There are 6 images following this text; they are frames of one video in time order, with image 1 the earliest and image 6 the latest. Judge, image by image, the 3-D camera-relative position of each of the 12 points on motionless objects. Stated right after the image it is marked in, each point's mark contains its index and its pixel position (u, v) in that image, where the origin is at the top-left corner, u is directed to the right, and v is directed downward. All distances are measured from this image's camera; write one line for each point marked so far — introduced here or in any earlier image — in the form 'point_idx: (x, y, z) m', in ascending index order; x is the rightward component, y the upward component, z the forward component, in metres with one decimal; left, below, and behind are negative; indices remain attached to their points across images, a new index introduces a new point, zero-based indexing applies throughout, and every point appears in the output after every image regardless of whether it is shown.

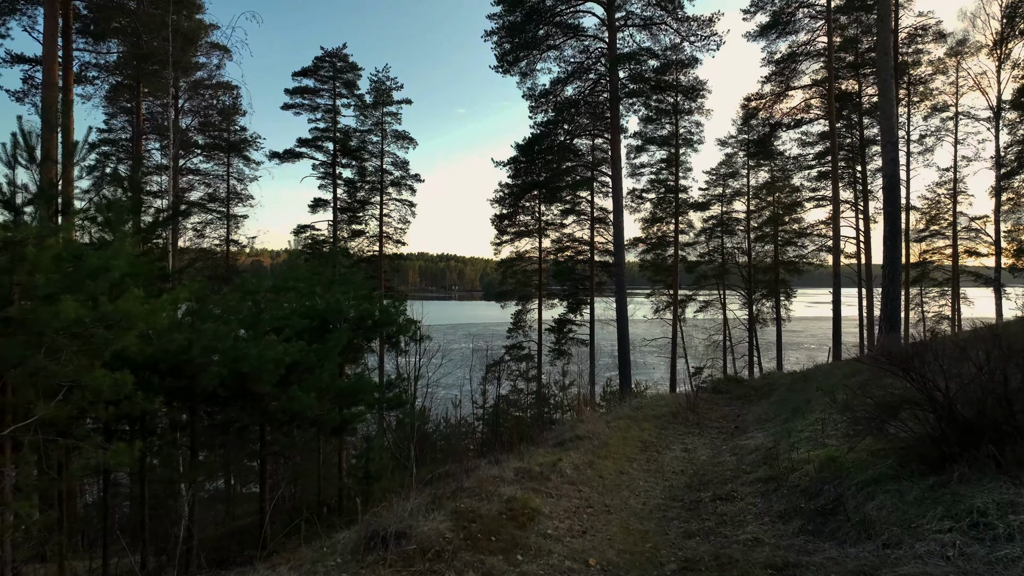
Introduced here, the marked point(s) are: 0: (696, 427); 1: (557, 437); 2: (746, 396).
0: (+1.6, -1.2, +4.3) m
1: (+0.4, -1.3, +4.2) m
2: (+3.0, -1.4, +6.3) m
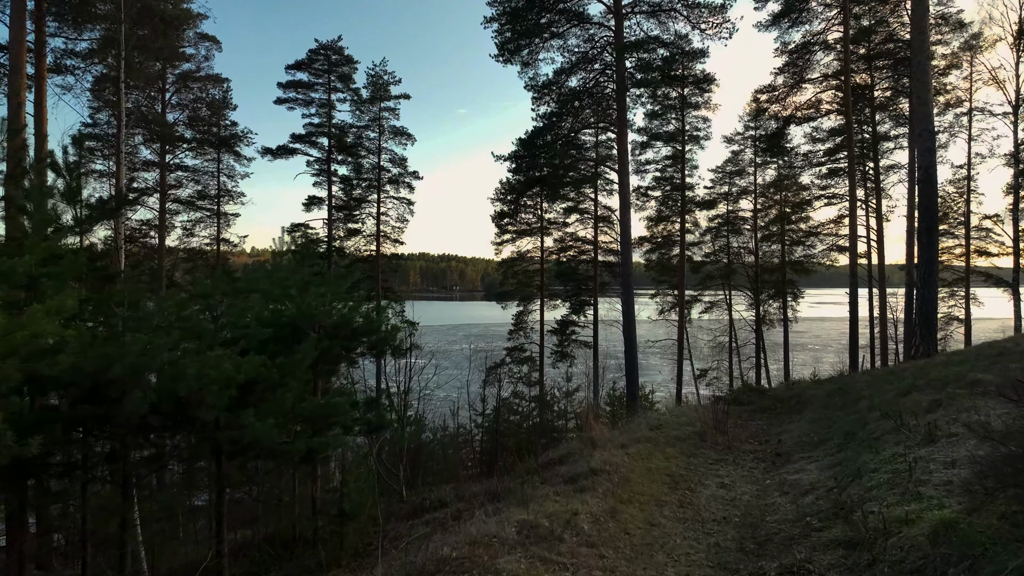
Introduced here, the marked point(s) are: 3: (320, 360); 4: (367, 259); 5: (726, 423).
0: (+1.6, -1.2, +3.7) m
1: (+0.4, -1.3, +3.6) m
2: (+3.0, -1.4, +5.7) m
3: (-1.5, -0.6, +3.8) m
4: (-4.8, +1.0, +16.8) m
5: (+2.1, -1.3, +4.9) m
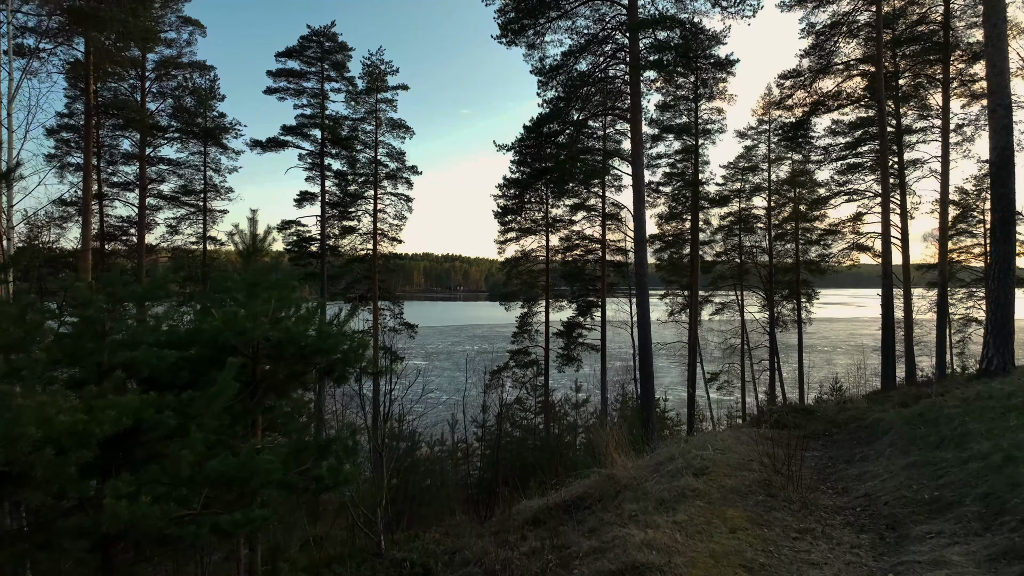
0: (+1.6, -1.2, +2.7) m
1: (+0.4, -1.3, +2.6) m
2: (+3.0, -1.4, +4.7) m
3: (-1.5, -0.6, +2.9) m
4: (-4.7, +0.9, +15.8) m
5: (+2.1, -1.3, +3.9) m
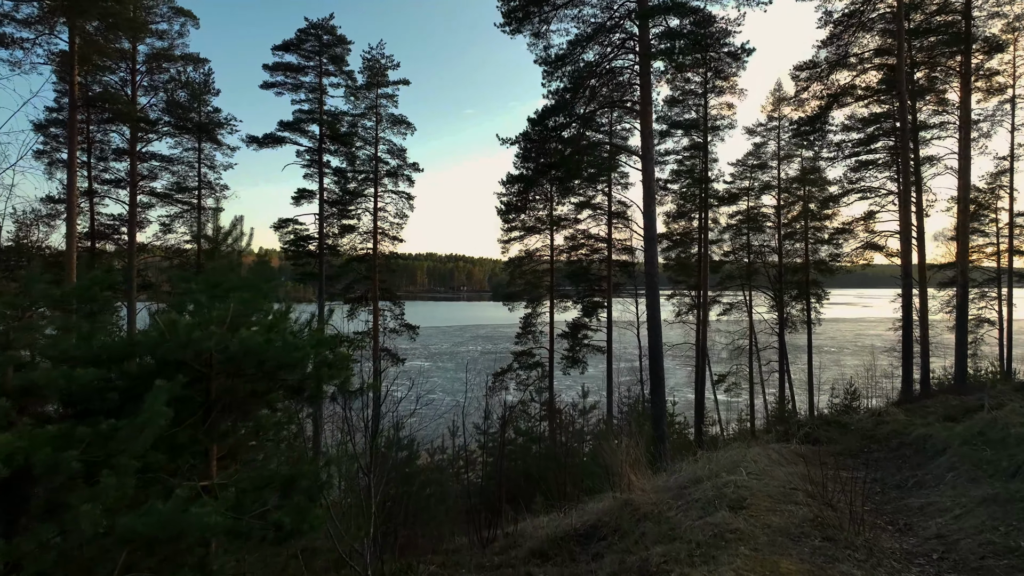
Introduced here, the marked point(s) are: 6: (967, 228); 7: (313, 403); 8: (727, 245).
0: (+1.6, -1.2, +2.2) m
1: (+0.4, -1.3, +2.1) m
2: (+3.1, -1.5, +4.2) m
3: (-1.4, -0.6, +2.4) m
4: (-4.6, +0.9, +15.4) m
5: (+2.1, -1.3, +3.4) m
6: (+12.6, +1.7, +14.0) m
7: (-1.1, -0.6, +2.8) m
8: (+8.2, +1.6, +19.2) m
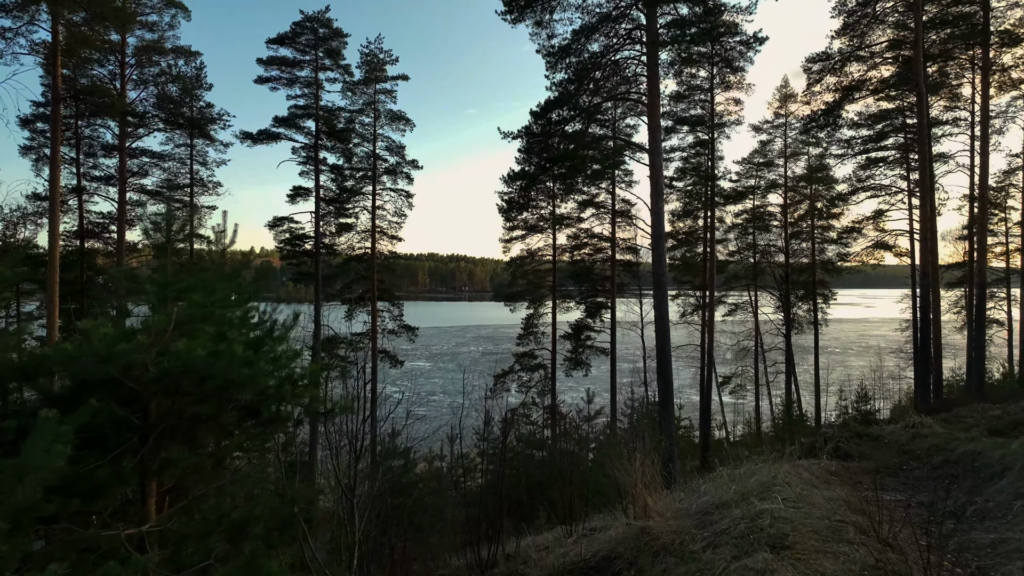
0: (+1.6, -1.2, +1.8) m
1: (+0.4, -1.3, +1.7) m
2: (+3.1, -1.5, +3.7) m
3: (-1.4, -0.6, +2.0) m
4: (-4.5, +0.9, +15.0) m
5: (+2.2, -1.3, +3.0) m
6: (+12.7, +1.7, +13.5) m
7: (-1.1, -0.6, +2.4) m
8: (+8.3, +1.6, +18.7) m
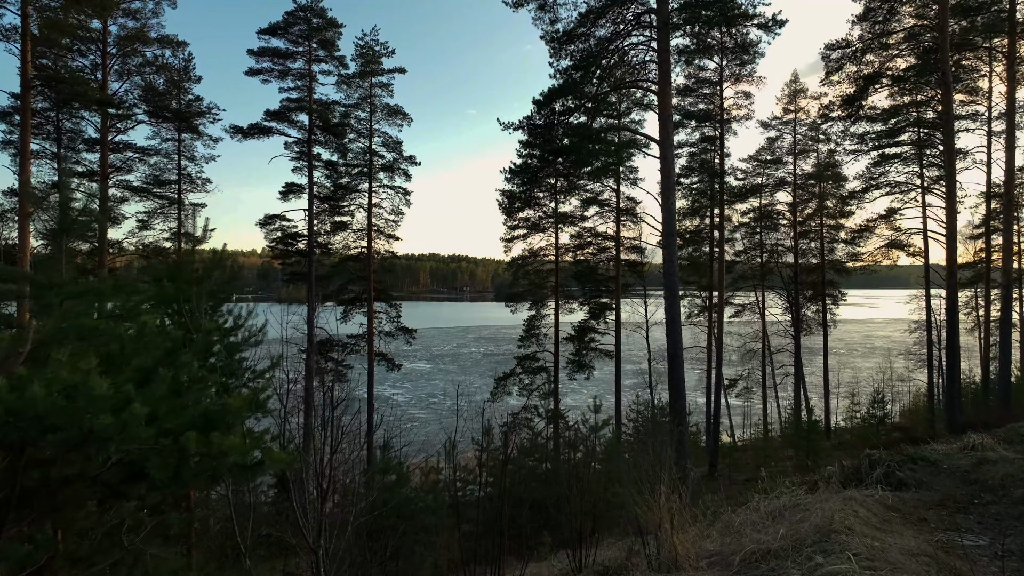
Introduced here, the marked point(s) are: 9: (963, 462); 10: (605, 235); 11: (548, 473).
0: (+1.6, -1.3, +1.2) m
1: (+0.4, -1.3, +1.1) m
2: (+3.1, -1.5, +3.1) m
3: (-1.4, -0.6, +1.4) m
4: (-4.5, +0.9, +14.4) m
5: (+2.2, -1.4, +2.3) m
6: (+12.7, +1.6, +12.8) m
7: (-1.1, -0.6, +1.8) m
8: (+8.3, +1.6, +18.1) m
9: (+3.7, -1.4, +4.1) m
10: (+2.5, +1.4, +13.3) m
11: (+0.5, -2.8, +7.5) m
